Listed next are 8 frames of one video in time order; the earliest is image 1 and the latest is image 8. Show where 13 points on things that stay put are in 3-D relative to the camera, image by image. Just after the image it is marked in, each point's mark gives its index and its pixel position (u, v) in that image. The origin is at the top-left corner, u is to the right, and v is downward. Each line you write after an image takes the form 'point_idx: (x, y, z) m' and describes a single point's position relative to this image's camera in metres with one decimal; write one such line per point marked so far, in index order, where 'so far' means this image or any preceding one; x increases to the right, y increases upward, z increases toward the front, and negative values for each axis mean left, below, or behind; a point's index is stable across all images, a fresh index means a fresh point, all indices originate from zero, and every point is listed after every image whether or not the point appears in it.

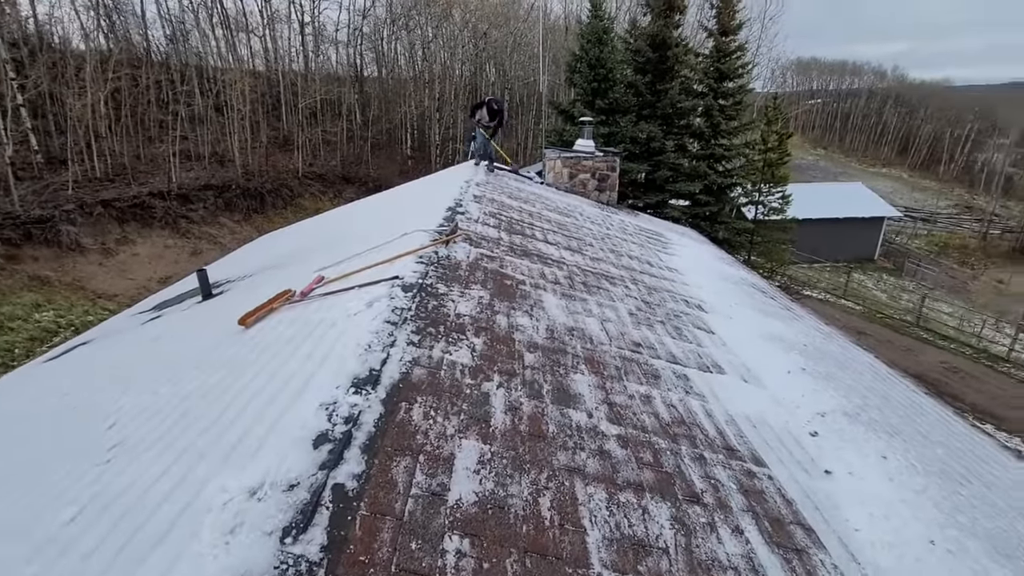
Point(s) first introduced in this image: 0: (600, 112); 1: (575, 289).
0: (+2.4, +4.8, +13.3) m
1: (+0.5, 0.0, +3.9) m
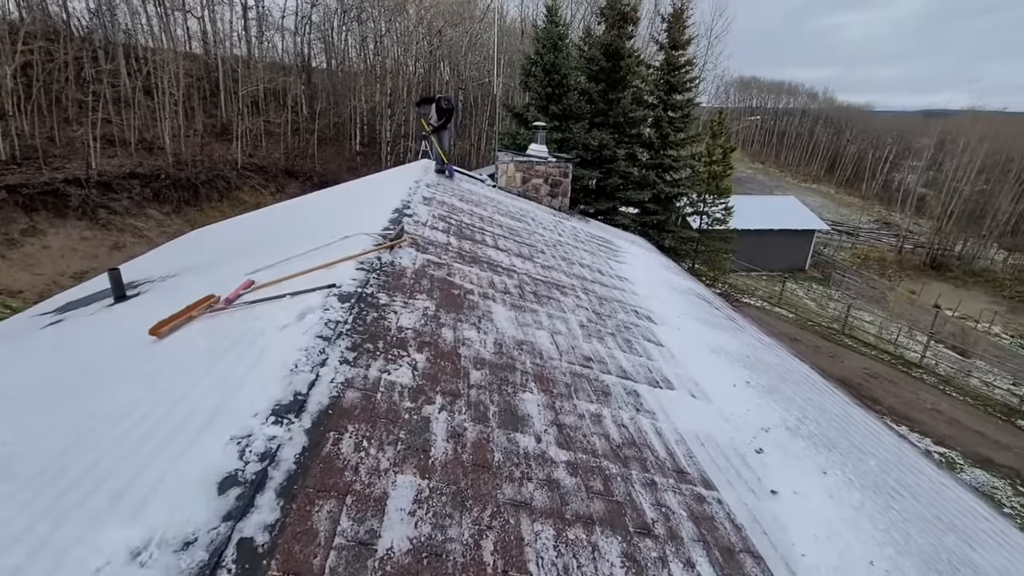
0: (+1.2, +4.7, +13.3) m
1: (+0.1, -0.1, +3.8) m
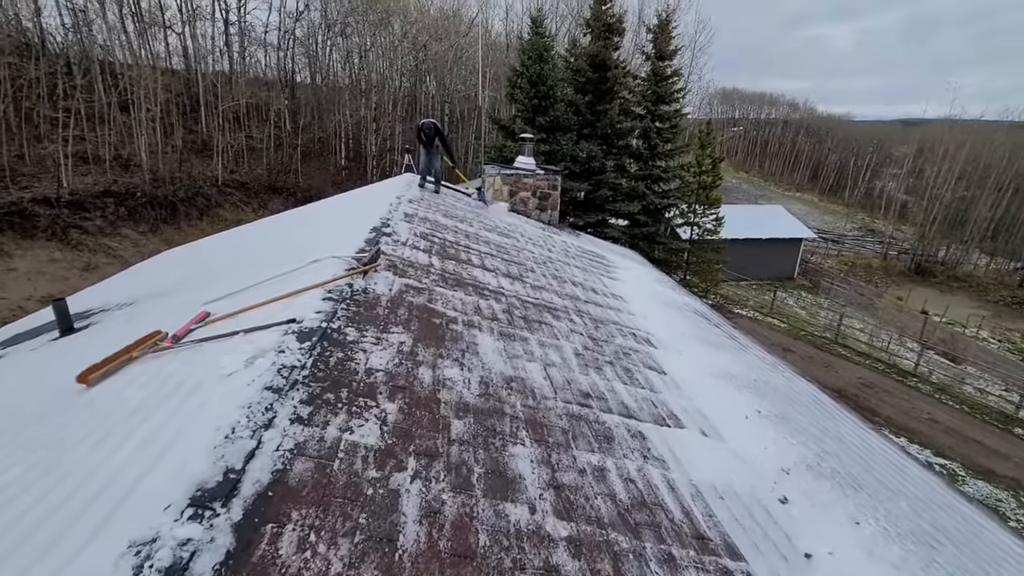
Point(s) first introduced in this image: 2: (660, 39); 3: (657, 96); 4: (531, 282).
0: (+0.8, +4.3, +13.1) m
1: (0.0, -0.3, +3.5) m
2: (+3.8, +6.4, +12.6) m
3: (+3.8, +5.0, +12.7) m
4: (+0.2, 0.0, +4.7) m
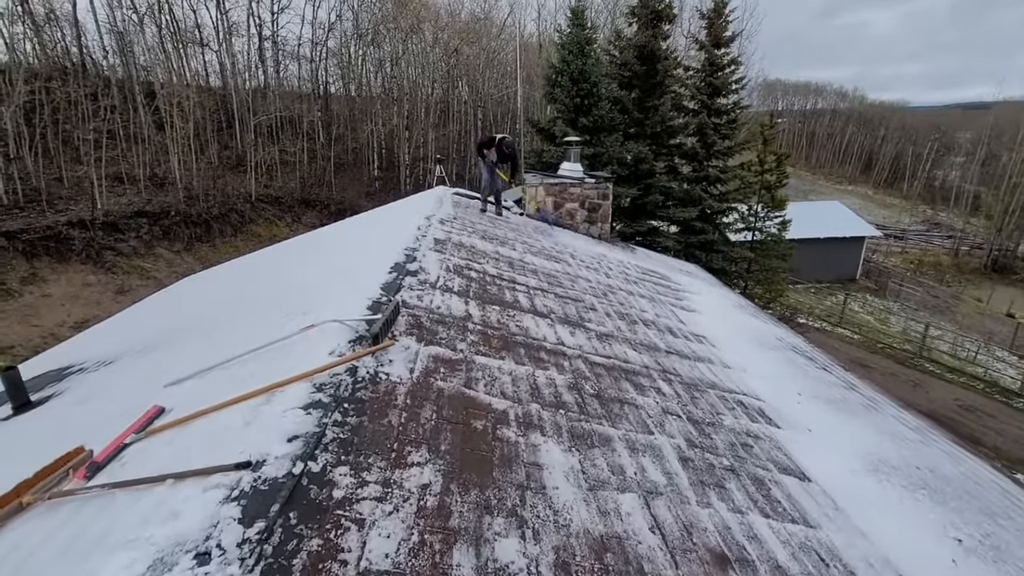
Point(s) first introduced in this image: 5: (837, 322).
0: (+1.8, +3.9, +12.0) m
1: (+0.4, -0.6, +2.4) m
2: (+4.7, +6.1, +11.3) m
3: (+4.7, +4.7, +11.4) m
4: (+0.6, -0.3, +3.7) m
5: (+11.4, -1.2, +17.1) m
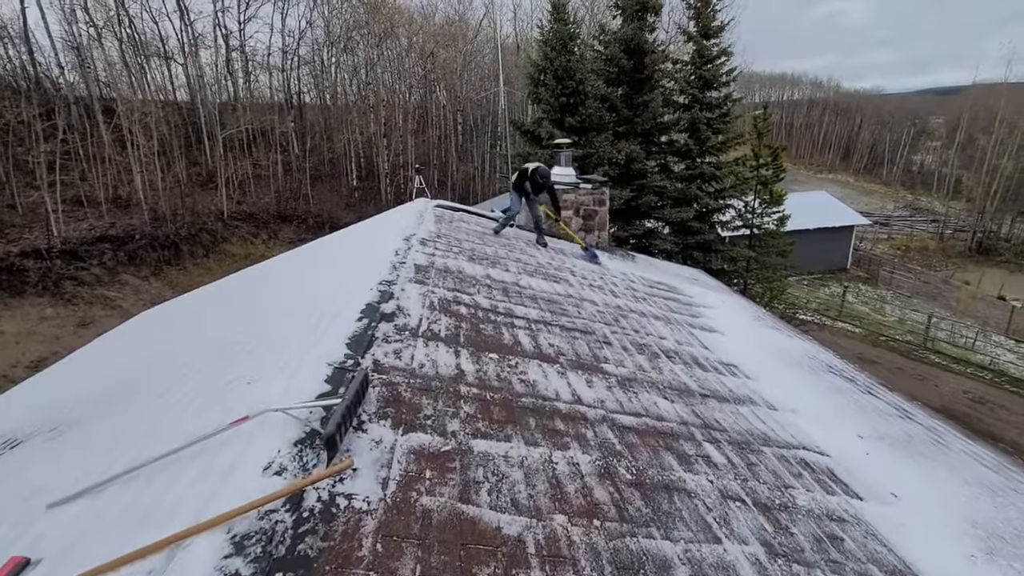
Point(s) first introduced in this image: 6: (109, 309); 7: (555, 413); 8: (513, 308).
0: (+1.4, +3.7, +11.4) m
1: (+0.4, -0.8, +1.8) m
2: (+4.2, +6.0, +10.8) m
3: (+4.3, +4.6, +10.9) m
4: (+0.6, -0.5, +3.0) m
5: (+11.1, -0.9, +16.7) m
6: (-10.2, -0.5, +12.4) m
7: (+0.2, -0.6, +2.3) m
8: (0.0, -0.2, +3.7) m
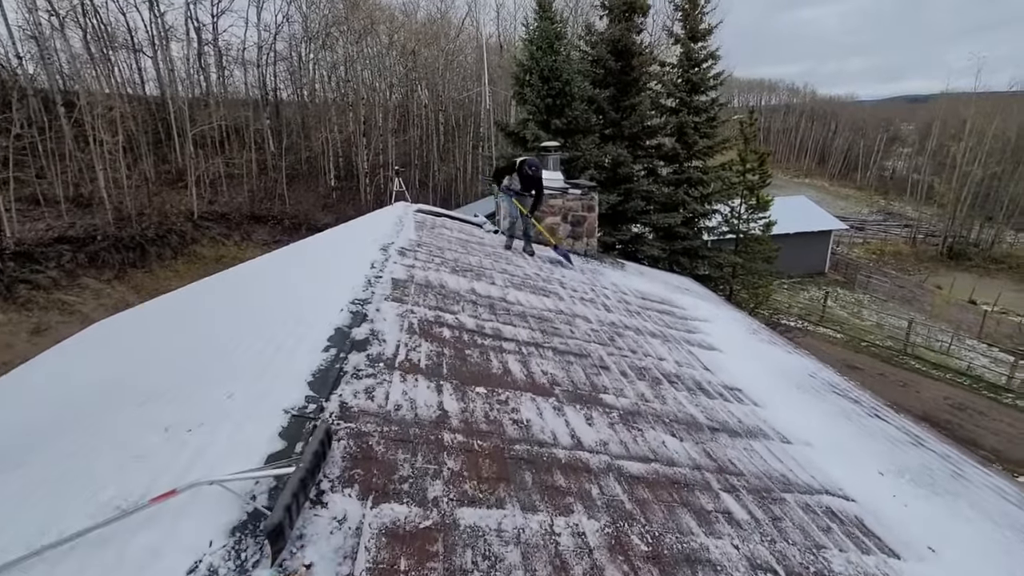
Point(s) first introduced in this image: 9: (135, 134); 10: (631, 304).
0: (+1.0, +3.5, +11.2) m
1: (+0.4, -1.0, +1.5) m
2: (+3.9, +5.9, +10.6) m
3: (+3.9, +4.5, +10.7) m
4: (+0.6, -0.6, +2.7) m
5: (+10.5, -1.1, +16.8) m
6: (-10.6, -0.6, +11.6) m
7: (+0.2, -0.7, +2.0) m
8: (-0.1, -0.3, +3.3) m
9: (-13.8, +5.6, +17.9) m
10: (+1.2, -0.2, +5.0) m
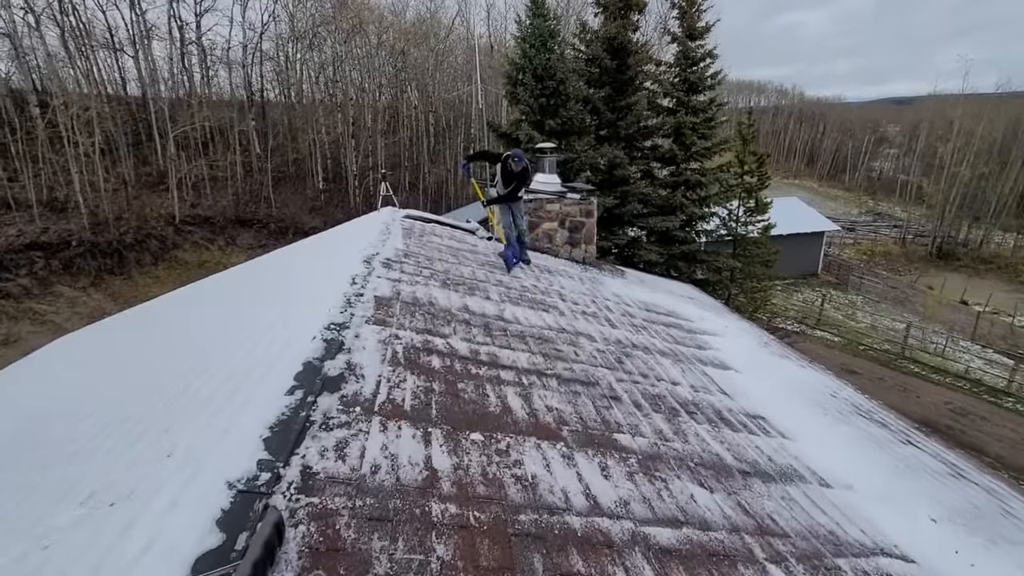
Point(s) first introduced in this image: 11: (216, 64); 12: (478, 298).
0: (+0.8, +3.4, +10.8) m
1: (+0.4, -1.1, +1.1) m
2: (+3.7, +5.7, +10.3) m
3: (+3.7, +4.3, +10.4) m
4: (+0.6, -0.8, +2.4) m
5: (+10.3, -1.2, +16.6) m
6: (-10.8, -0.8, +11.1) m
7: (+0.2, -0.8, +1.6) m
8: (-0.1, -0.4, +2.9) m
9: (-14.0, +5.4, +17.3) m
10: (+1.2, -0.3, +4.6) m
11: (-12.1, +9.2, +19.9) m
12: (-0.3, -0.1, +3.8) m
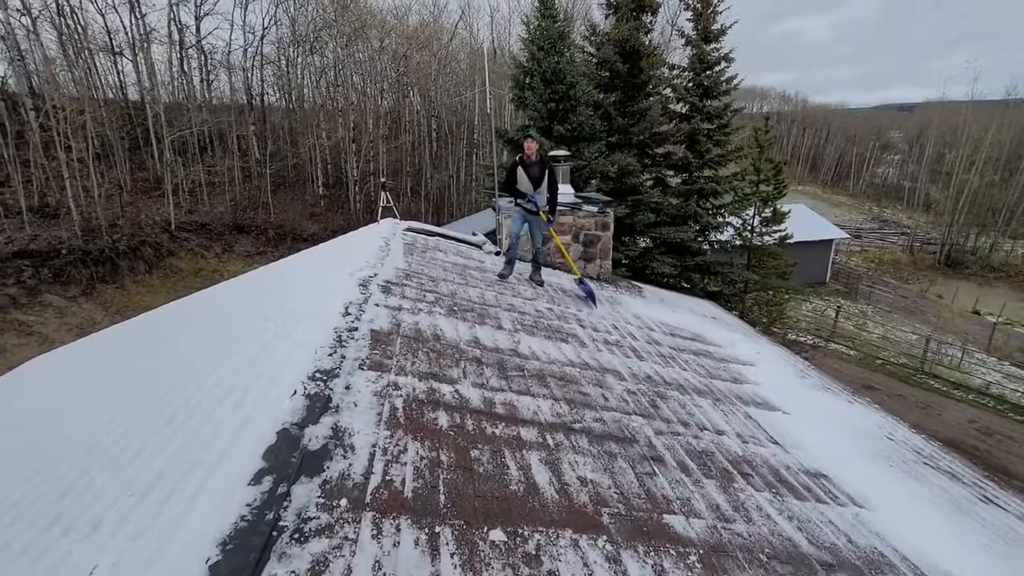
0: (+1.0, +3.1, +10.4) m
1: (+0.5, -1.2, +0.6) m
2: (+3.8, +5.5, +9.9) m
3: (+3.9, +4.1, +10.0) m
4: (+0.7, -1.0, +1.9) m
5: (+10.4, -1.6, +16.1) m
6: (-10.7, -1.1, +10.6) m
7: (+0.3, -1.0, +1.2) m
8: (0.0, -0.6, +2.5) m
9: (-13.9, +5.1, +16.9) m
10: (+1.3, -0.5, +4.2) m
11: (-12.0, +8.9, +19.5) m
12: (-0.2, -0.3, +3.3) m
